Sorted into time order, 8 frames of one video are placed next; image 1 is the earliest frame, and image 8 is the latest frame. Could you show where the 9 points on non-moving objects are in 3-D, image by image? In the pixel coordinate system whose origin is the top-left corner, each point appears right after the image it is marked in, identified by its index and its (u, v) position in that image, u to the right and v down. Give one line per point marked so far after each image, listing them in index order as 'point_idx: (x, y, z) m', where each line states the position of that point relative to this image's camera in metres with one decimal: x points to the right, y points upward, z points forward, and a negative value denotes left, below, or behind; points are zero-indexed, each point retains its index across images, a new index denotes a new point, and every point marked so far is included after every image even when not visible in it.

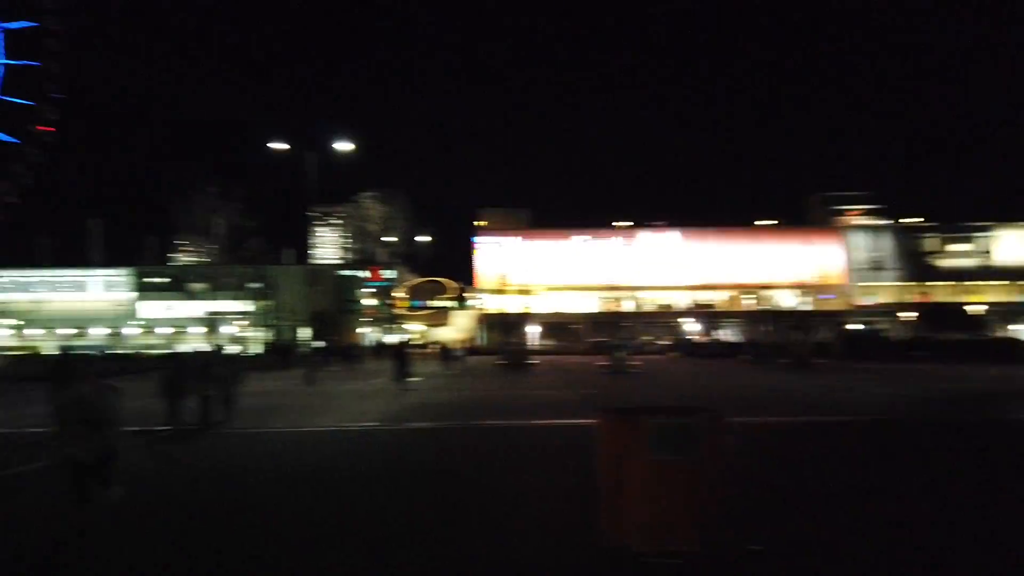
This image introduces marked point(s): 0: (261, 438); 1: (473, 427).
0: (-5.0, -3.0, +17.0) m
1: (-0.8, -3.3, +19.7) m
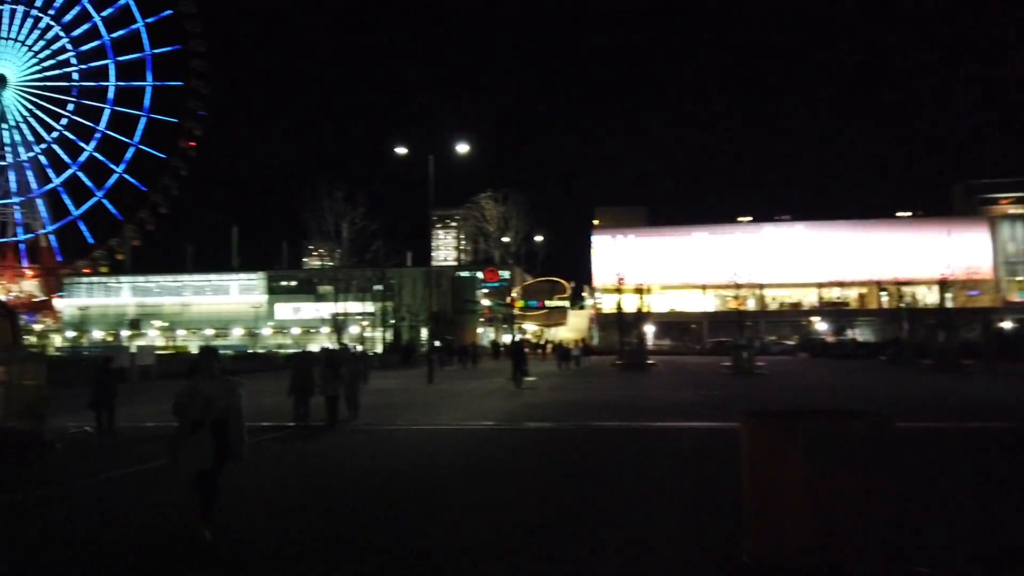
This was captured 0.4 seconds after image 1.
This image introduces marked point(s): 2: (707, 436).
0: (-2.6, -3.0, +17.3) m
1: (+1.9, -3.3, +19.4) m
2: (+4.1, -3.2, +18.0) m
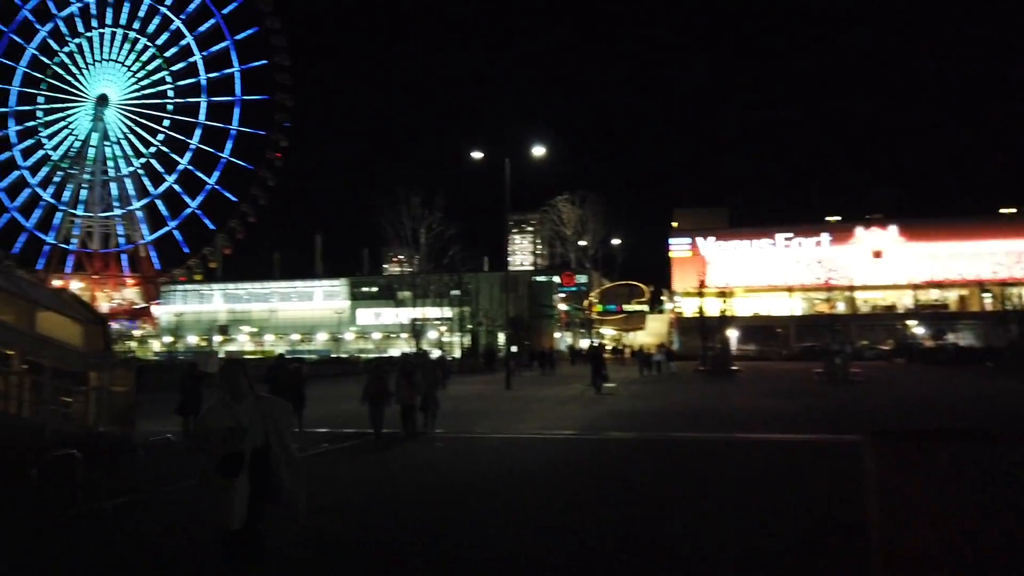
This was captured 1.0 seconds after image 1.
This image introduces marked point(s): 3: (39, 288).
0: (-1.0, -3.1, +17.1) m
1: (+3.6, -3.3, +18.8) m
2: (+5.7, -3.2, +17.2) m
3: (-10.2, 0.0, +18.6) m
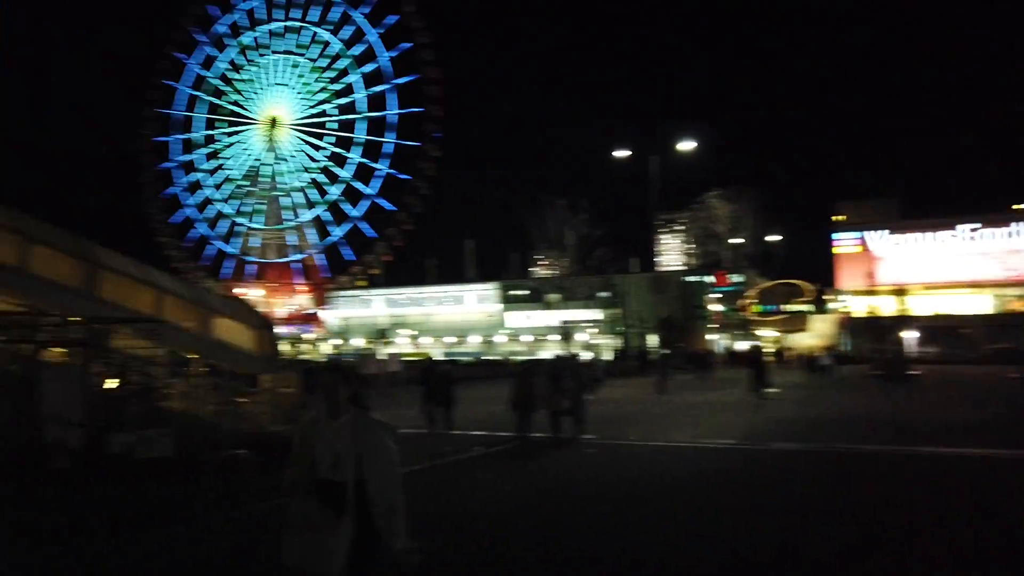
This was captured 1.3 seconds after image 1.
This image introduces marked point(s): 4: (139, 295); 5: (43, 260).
0: (+2.0, -3.2, +16.5) m
1: (+6.9, -3.3, +17.4) m
2: (+8.7, -3.2, +15.5) m
3: (-6.9, -0.2, +19.6) m
4: (-7.4, -0.2, +17.4) m
5: (-8.6, +0.5, +15.9) m
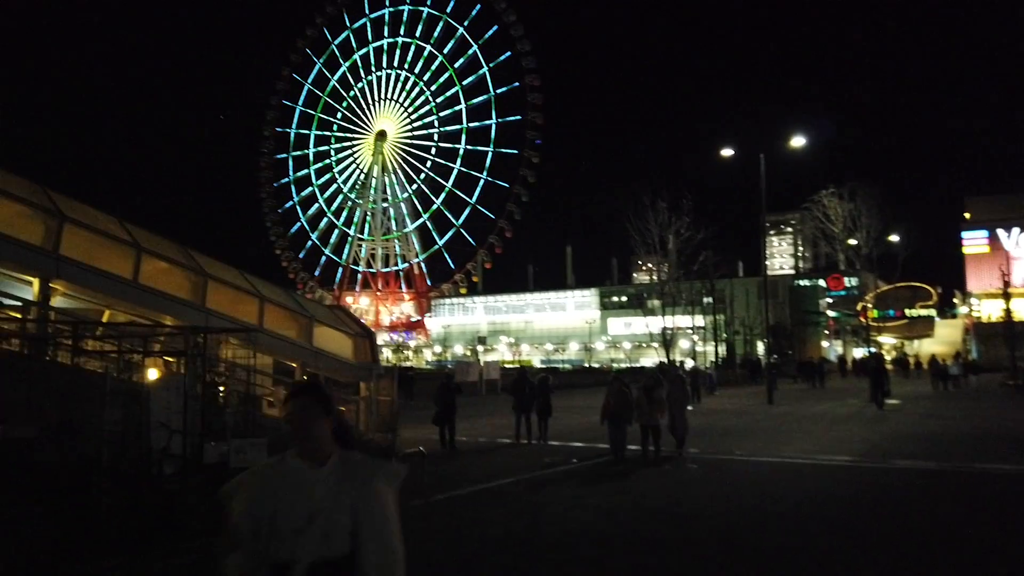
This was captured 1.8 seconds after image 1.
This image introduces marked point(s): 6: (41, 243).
0: (+3.9, -3.3, +15.6) m
1: (+8.8, -3.3, +15.8) m
2: (+10.3, -3.2, +13.7) m
3: (-4.6, -0.3, +19.7) m
4: (-5.4, -0.4, +17.6) m
5: (-6.8, +0.3, +16.2) m
6: (-8.1, +0.8, +14.7) m
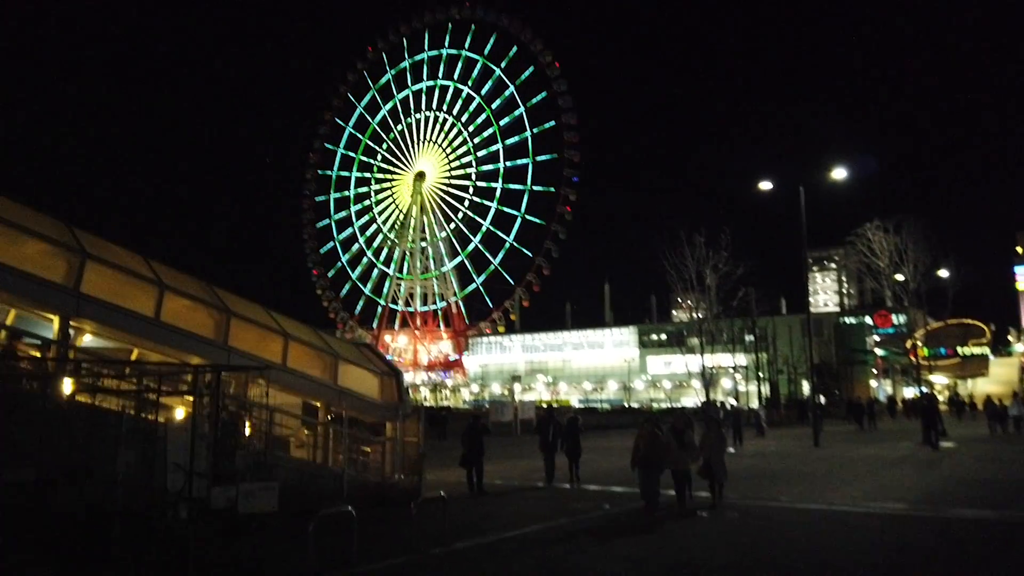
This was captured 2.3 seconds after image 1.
0: (+4.4, -3.9, +14.6) m
1: (+9.3, -3.9, +14.7) m
2: (+10.7, -3.7, +12.5) m
3: (-3.9, -1.2, +19.2) m
4: (-4.9, -1.1, +17.2) m
5: (-6.3, -0.4, +15.9) m
6: (-7.7, +0.1, +14.5) m
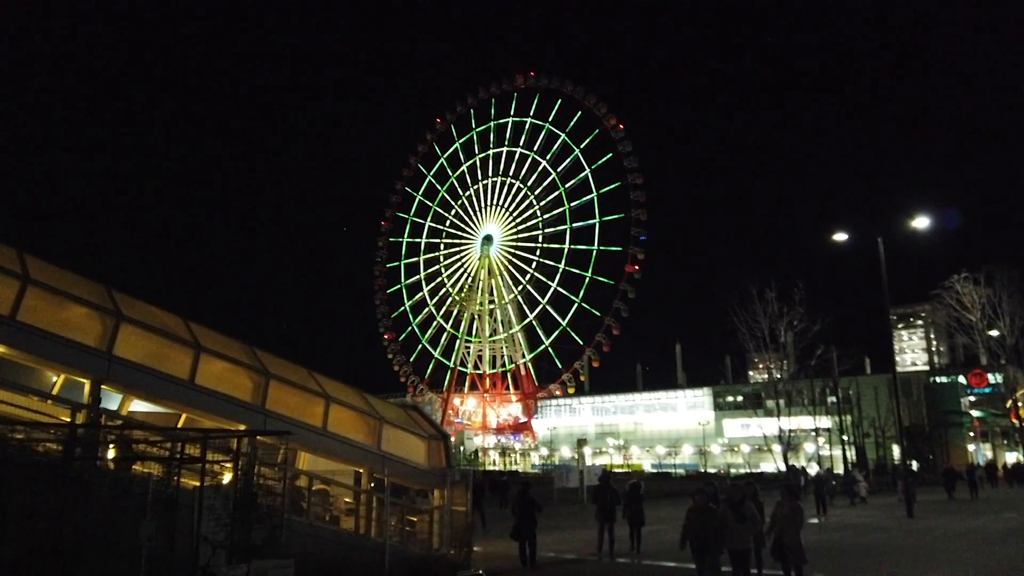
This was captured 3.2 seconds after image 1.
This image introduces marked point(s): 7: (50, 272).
0: (+5.2, -4.7, +12.8) m
1: (+10.1, -4.7, +12.4) m
2: (+11.3, -4.3, +10.2) m
3: (-2.7, -2.4, +18.3) m
4: (-3.8, -2.3, +16.3) m
5: (-5.4, -1.5, +15.2) m
6: (-6.9, -0.9, +14.0) m
7: (-7.7, +0.3, +14.4) m
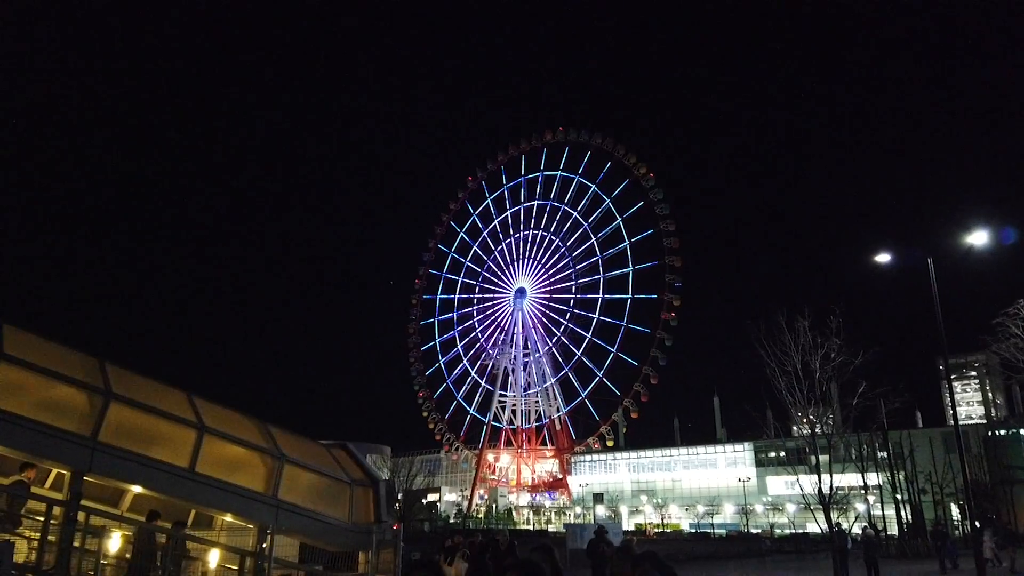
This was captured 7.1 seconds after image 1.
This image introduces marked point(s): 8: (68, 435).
0: (+4.0, -4.4, +8.5) m
1: (+8.9, -4.3, +7.9) m
2: (+10.1, -3.7, +5.7) m
3: (-3.6, -2.6, +14.5) m
4: (-4.8, -2.3, +12.6) m
5: (-6.4, -1.4, +11.7) m
6: (-8.0, -0.8, +10.6) m
7: (-8.8, +0.3, +11.1) m
8: (-5.7, -1.9, +11.3) m
